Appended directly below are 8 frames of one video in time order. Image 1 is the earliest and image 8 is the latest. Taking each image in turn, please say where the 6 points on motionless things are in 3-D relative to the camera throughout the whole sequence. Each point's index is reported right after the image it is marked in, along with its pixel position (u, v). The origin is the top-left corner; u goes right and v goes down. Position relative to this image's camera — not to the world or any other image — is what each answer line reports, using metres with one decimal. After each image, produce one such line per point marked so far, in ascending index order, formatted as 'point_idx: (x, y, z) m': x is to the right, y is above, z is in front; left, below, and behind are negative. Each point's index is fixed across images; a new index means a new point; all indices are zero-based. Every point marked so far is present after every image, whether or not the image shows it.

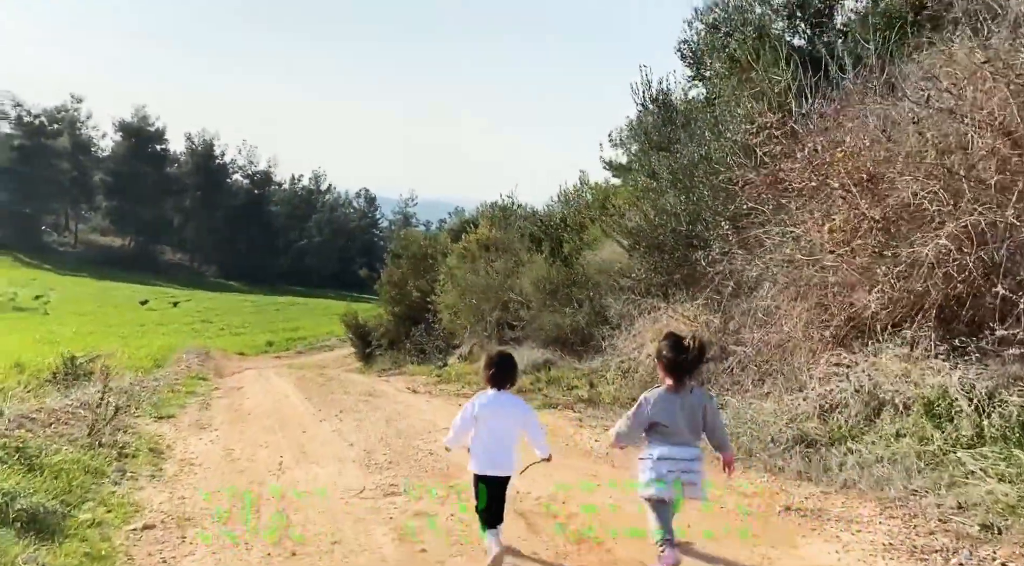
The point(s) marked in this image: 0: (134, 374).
0: (-6.7, -1.7, +16.4) m
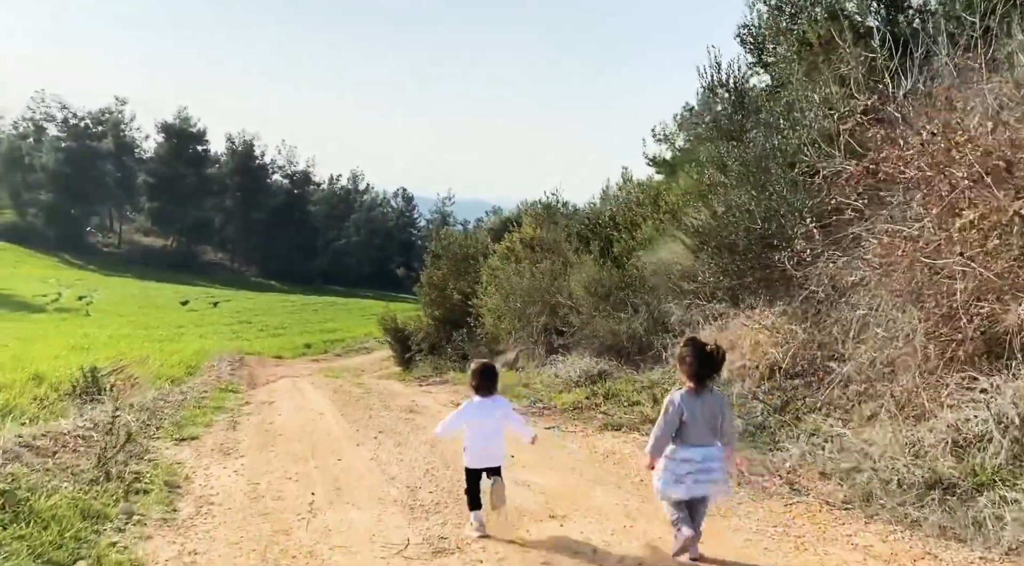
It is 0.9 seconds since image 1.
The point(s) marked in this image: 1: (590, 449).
0: (-5.8, -1.8, +15.4) m
1: (+0.9, -2.0, +10.6) m
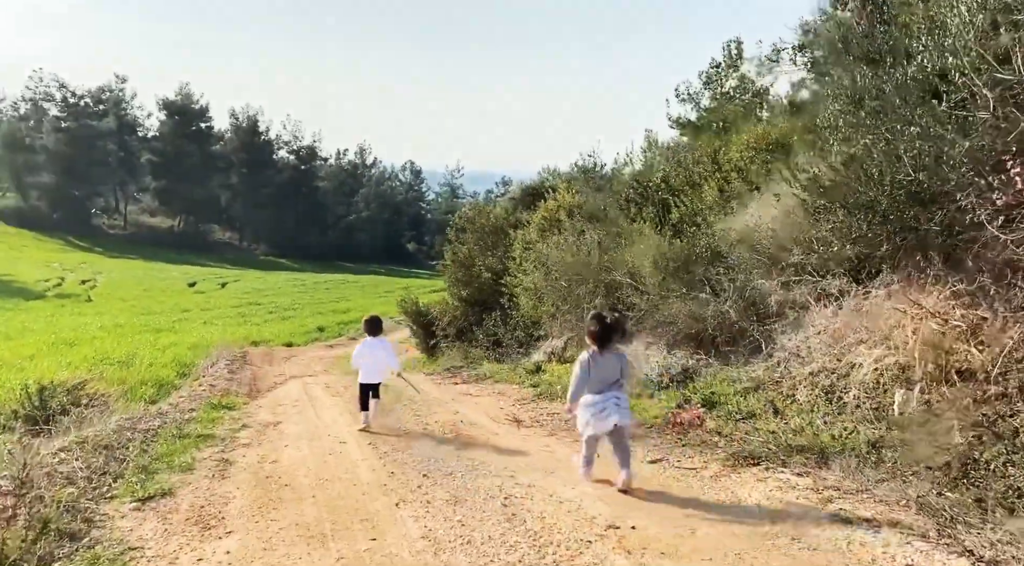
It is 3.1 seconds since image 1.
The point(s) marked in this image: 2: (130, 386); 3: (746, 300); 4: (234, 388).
0: (-4.9, -1.6, +12.2) m
1: (+1.8, -1.8, +7.4) m
2: (-6.1, -1.9, +15.3) m
3: (+3.5, -0.2, +13.8) m
4: (-4.4, -1.6, +14.6) m
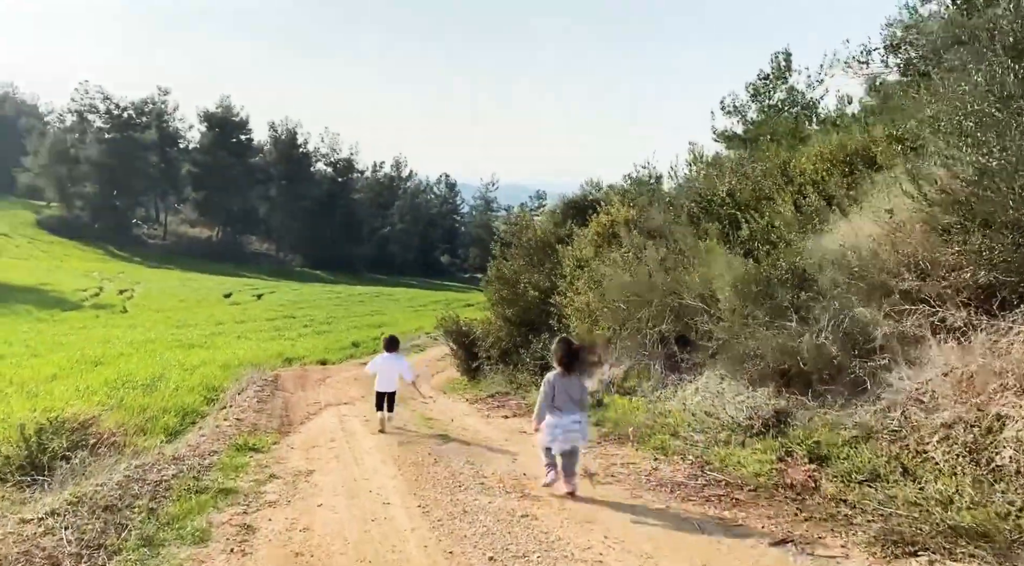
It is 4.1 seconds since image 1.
0: (-4.1, -1.9, +10.7) m
1: (+2.4, -2.1, +5.7) m
2: (-5.2, -2.2, +13.9) m
3: (+4.3, -0.6, +12.1) m
4: (-3.5, -2.0, +13.1) m
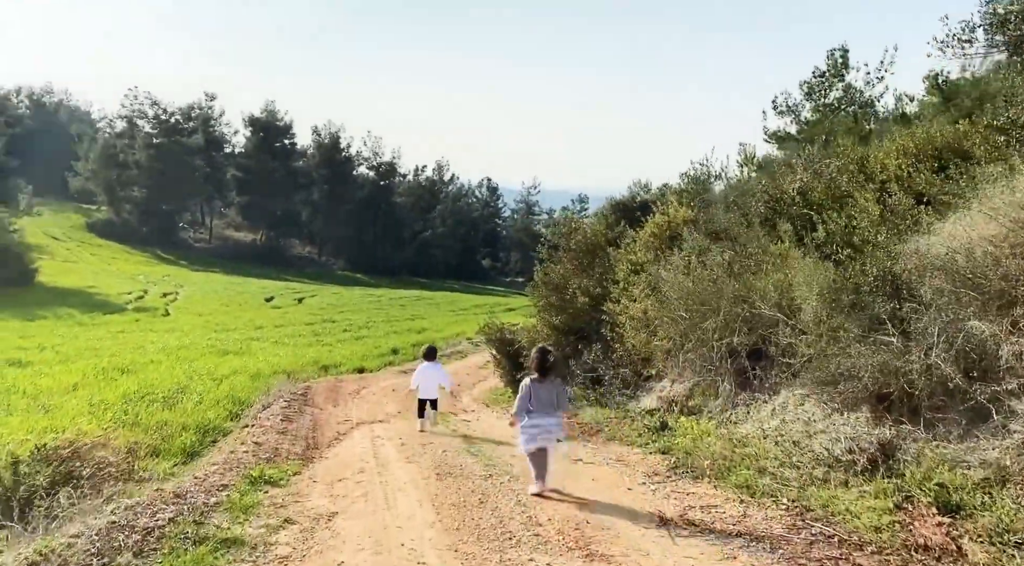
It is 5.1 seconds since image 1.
0: (-3.6, -2.0, +9.3) m
1: (+2.7, -2.1, +4.0) m
2: (-4.5, -2.3, +12.5) m
3: (+4.9, -0.7, +10.3) m
4: (-2.8, -2.0, +11.6) m
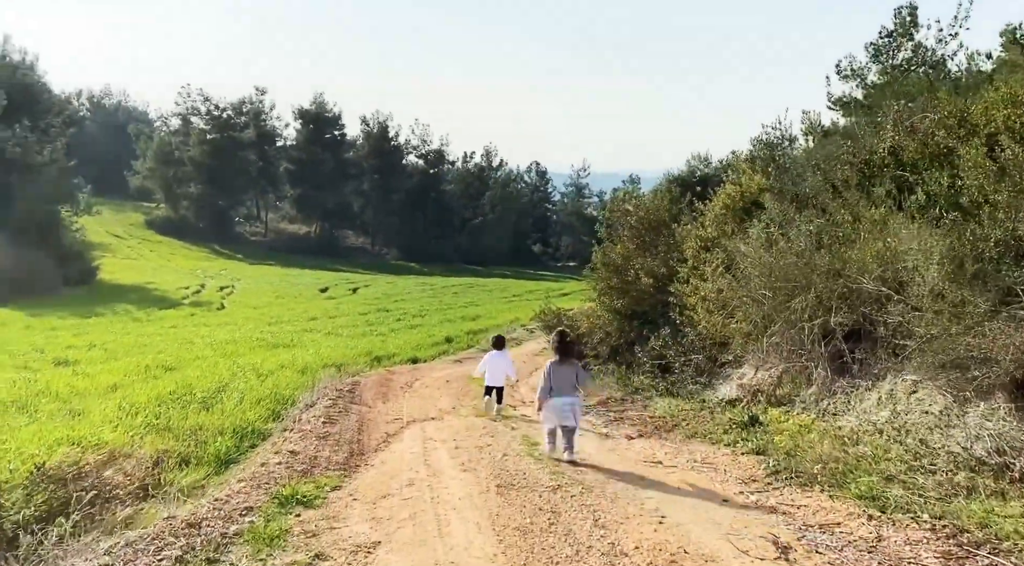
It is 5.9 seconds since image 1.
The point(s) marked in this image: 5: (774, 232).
0: (-2.9, -1.9, +8.0) m
1: (+3.0, -1.9, +2.3) m
2: (-3.7, -2.2, +11.3) m
3: (+5.6, -0.4, +8.5) m
4: (-2.1, -1.9, +10.3) m
5: (+4.2, +0.8, +15.1) m
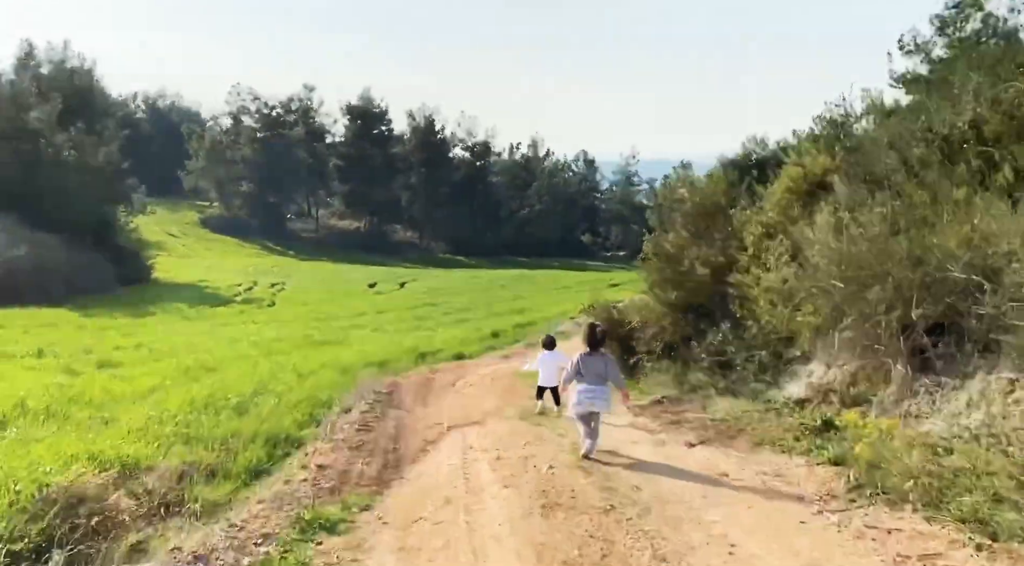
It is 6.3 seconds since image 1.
0: (-2.6, -1.9, +7.3) m
1: (+3.1, -1.9, +1.3) m
2: (-3.1, -2.2, +10.5) m
3: (+5.9, -0.2, +7.3) m
4: (-1.6, -1.9, +9.5) m
5: (+4.9, +1.0, +13.9) m
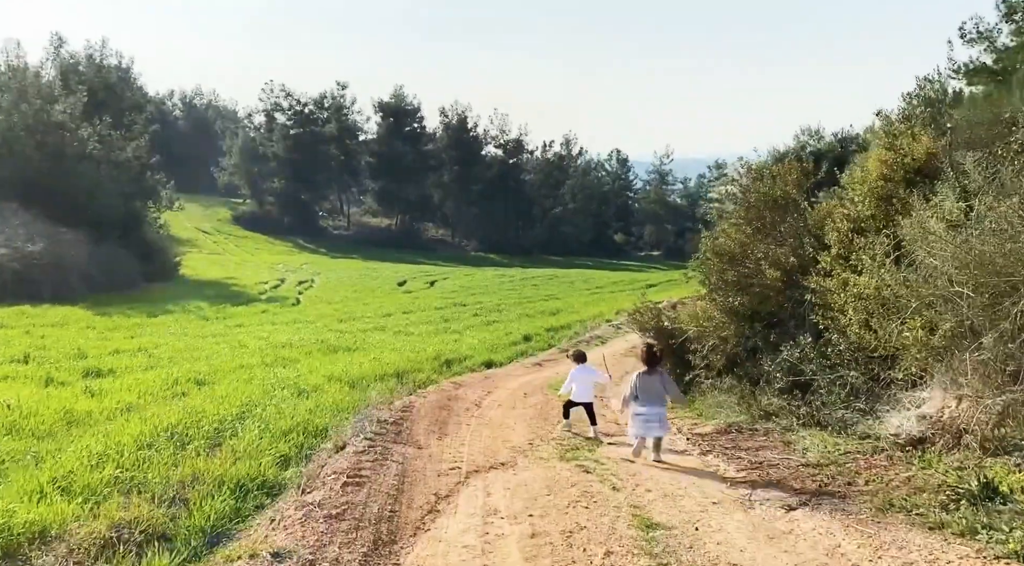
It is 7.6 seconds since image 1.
0: (-2.3, -1.9, +4.5) m
1: (+3.1, -2.0, -1.7) m
2: (-2.8, -2.2, +7.8) m
3: (+6.1, -0.3, +4.3) m
4: (-1.3, -1.9, +6.7) m
5: (+5.4, +0.9, +10.9) m
